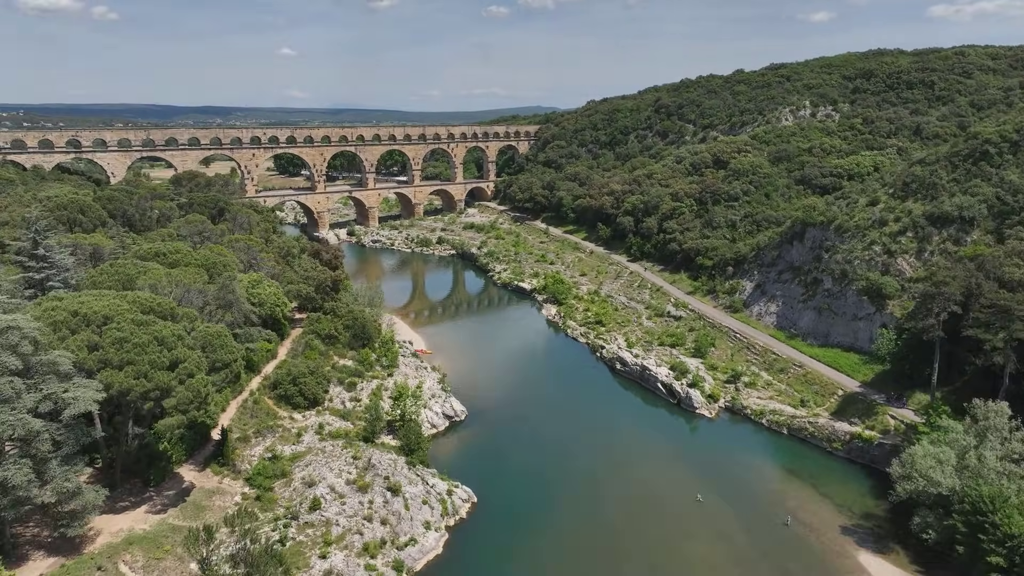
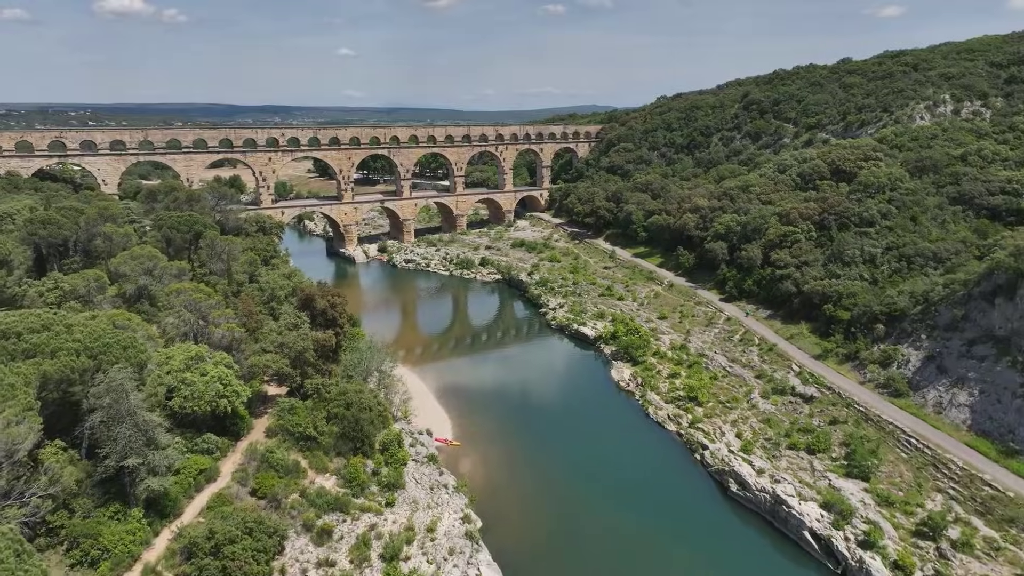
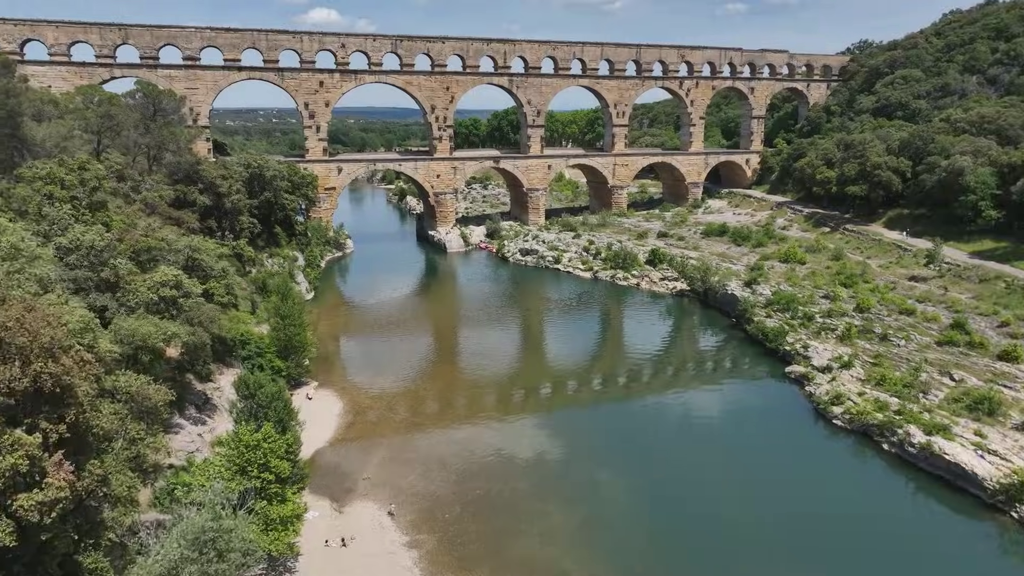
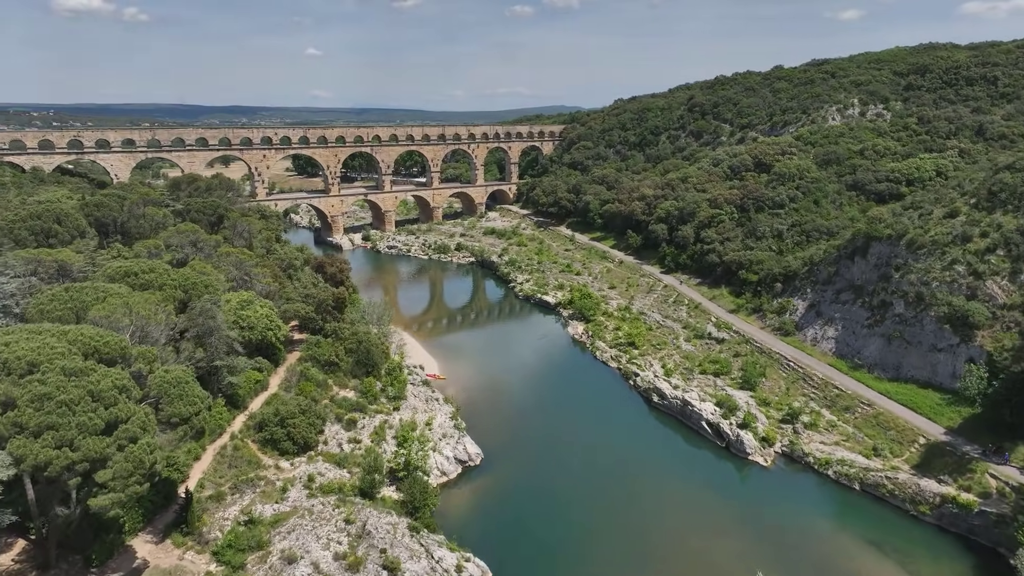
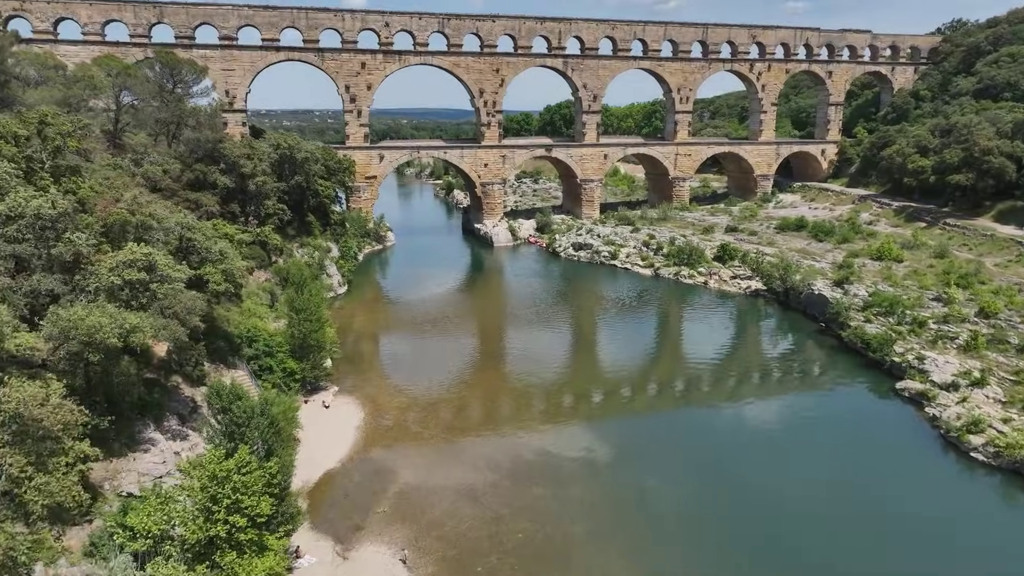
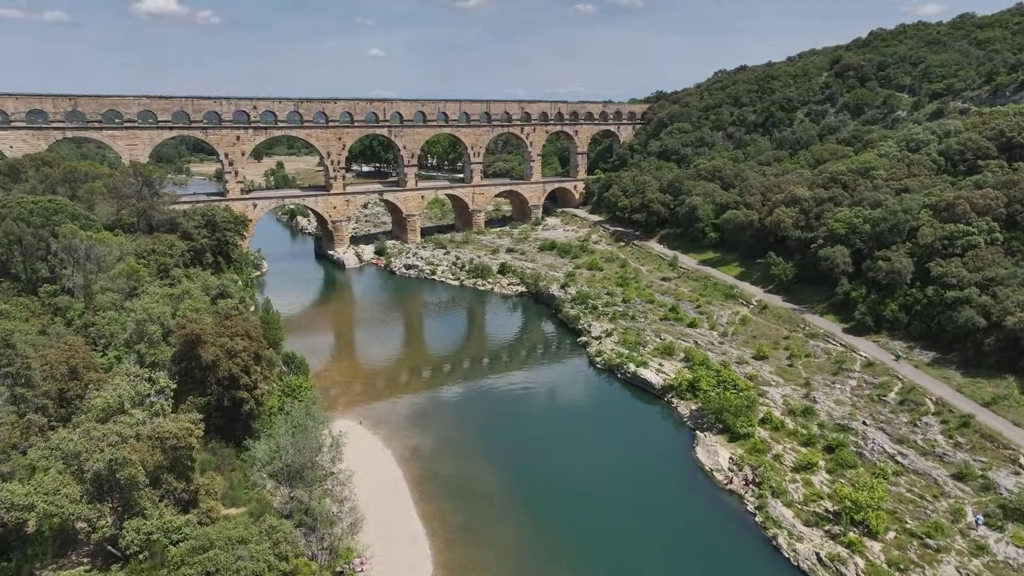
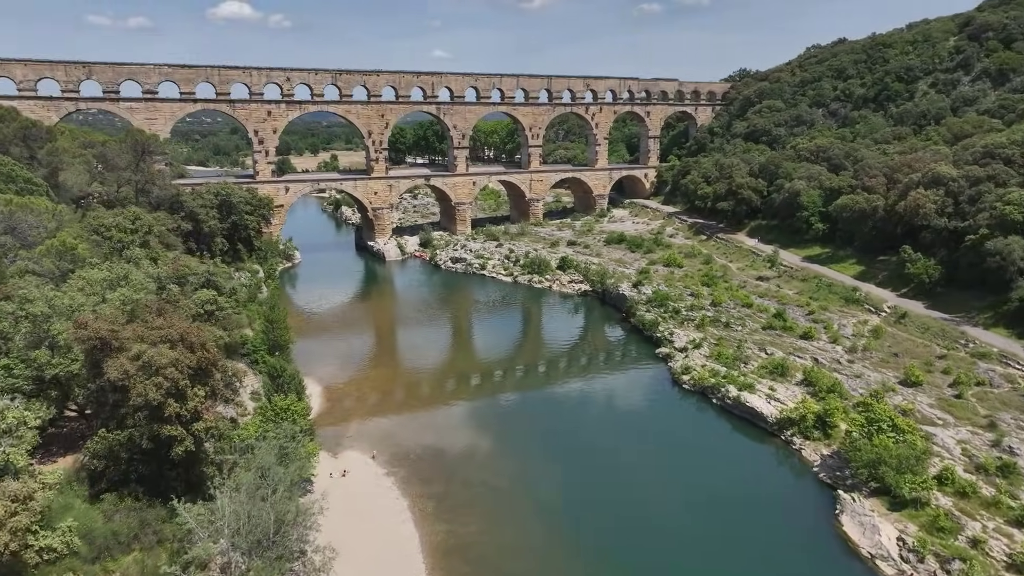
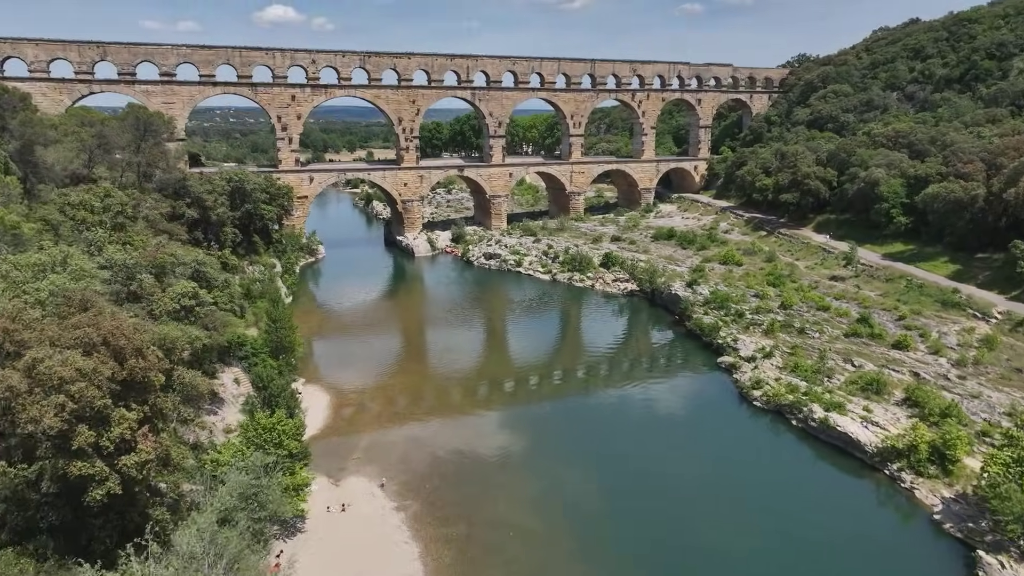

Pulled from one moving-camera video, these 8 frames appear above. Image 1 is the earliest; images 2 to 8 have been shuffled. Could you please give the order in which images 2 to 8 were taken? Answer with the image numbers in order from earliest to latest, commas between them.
4, 2, 6, 7, 8, 3, 5
